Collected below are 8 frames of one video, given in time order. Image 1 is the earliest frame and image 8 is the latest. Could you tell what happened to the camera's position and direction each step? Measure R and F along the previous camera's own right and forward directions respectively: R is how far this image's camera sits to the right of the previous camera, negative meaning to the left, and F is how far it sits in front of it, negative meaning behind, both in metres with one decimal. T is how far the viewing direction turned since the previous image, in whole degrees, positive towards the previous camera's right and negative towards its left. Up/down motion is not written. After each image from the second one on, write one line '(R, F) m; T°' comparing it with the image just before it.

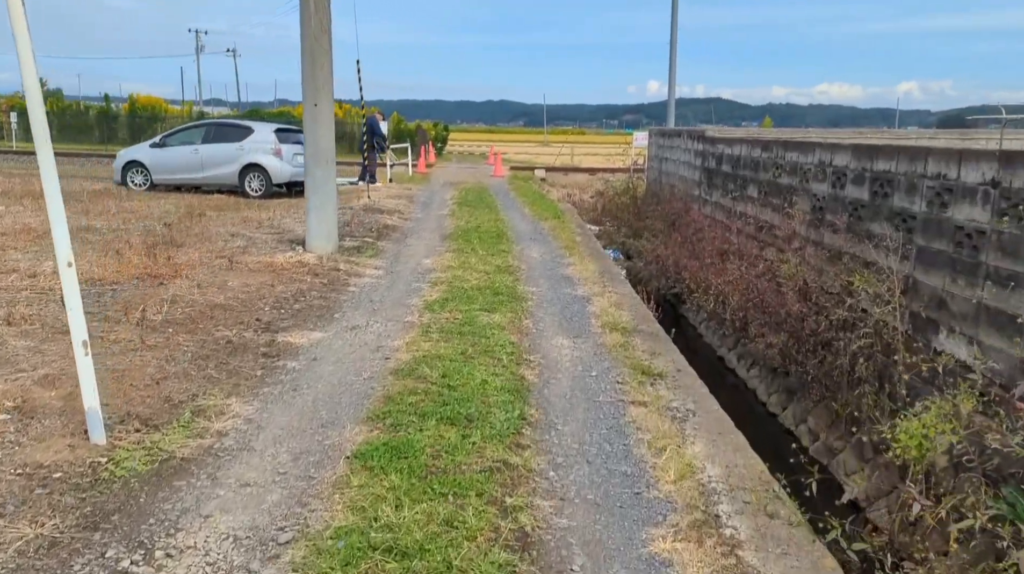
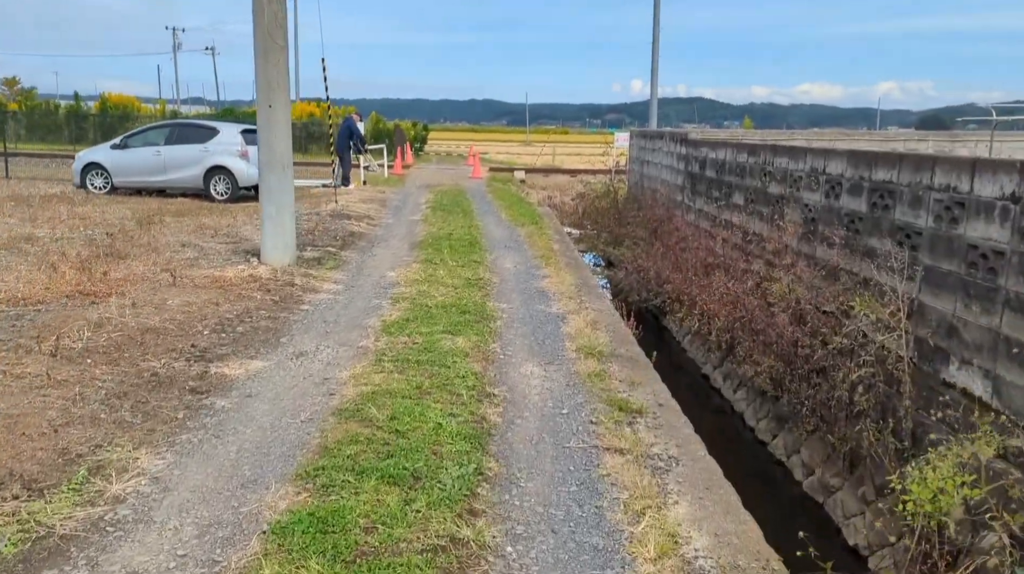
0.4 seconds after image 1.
(+0.1, +0.7) m; +1°
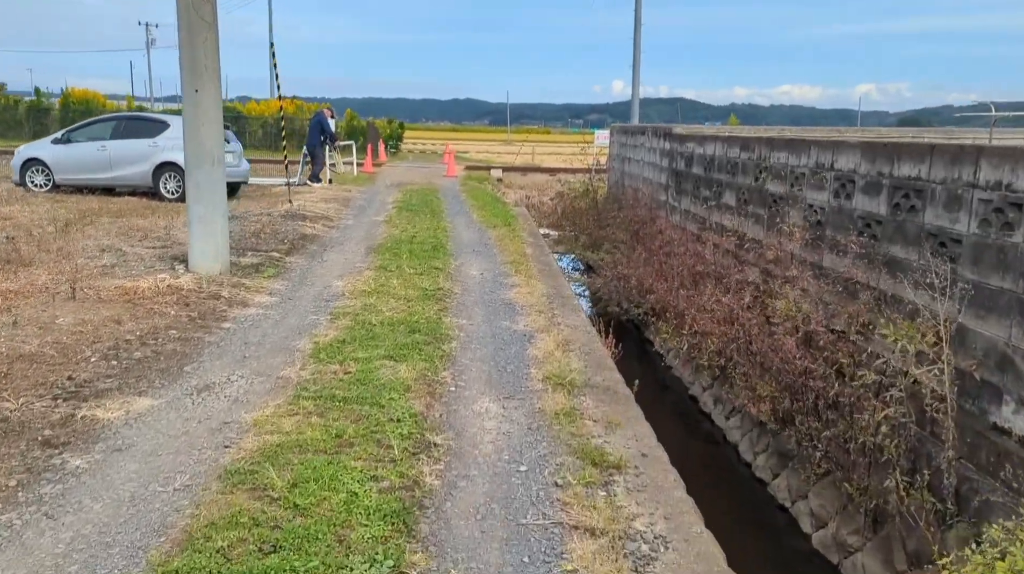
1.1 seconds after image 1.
(+0.2, +1.2) m; +1°
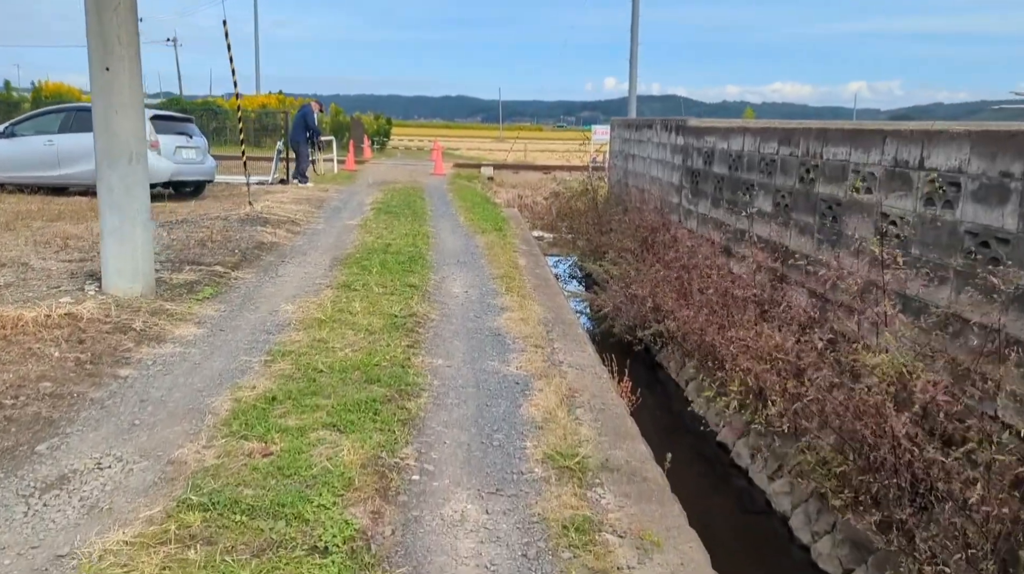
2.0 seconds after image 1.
(0.0, +1.6) m; 0°
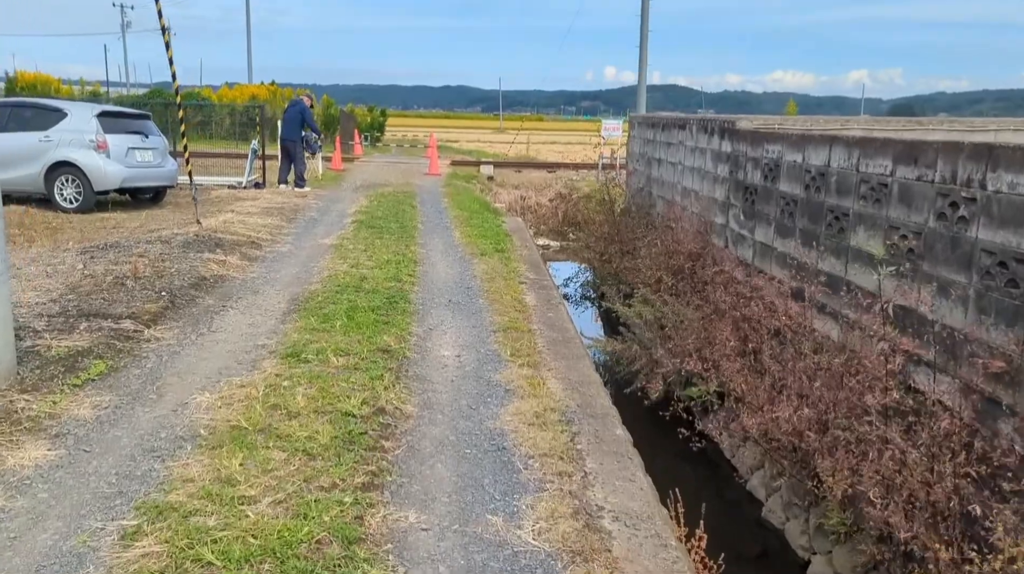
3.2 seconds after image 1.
(-0.1, +2.1) m; 0°
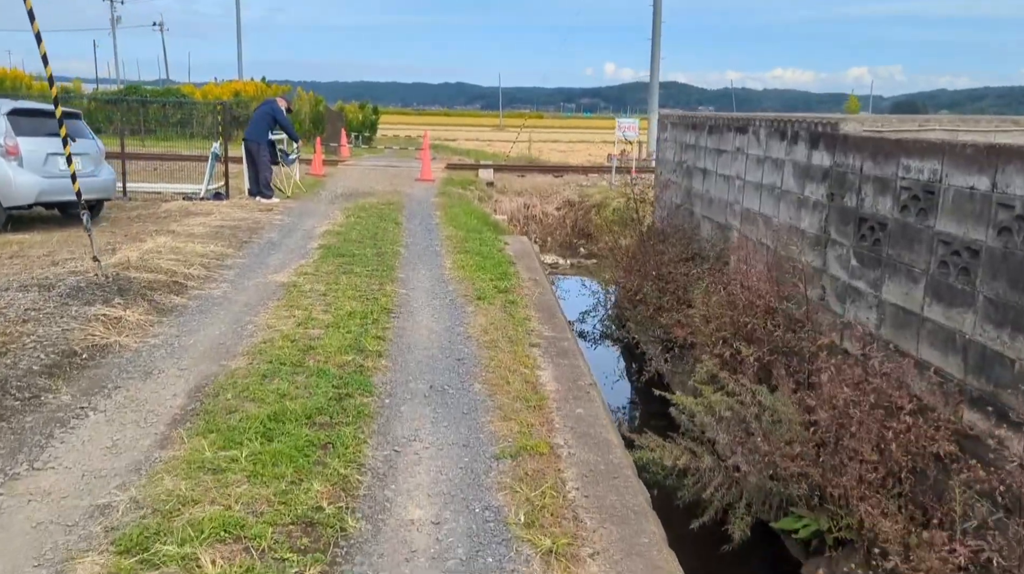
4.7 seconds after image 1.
(-0.1, +2.6) m; 0°
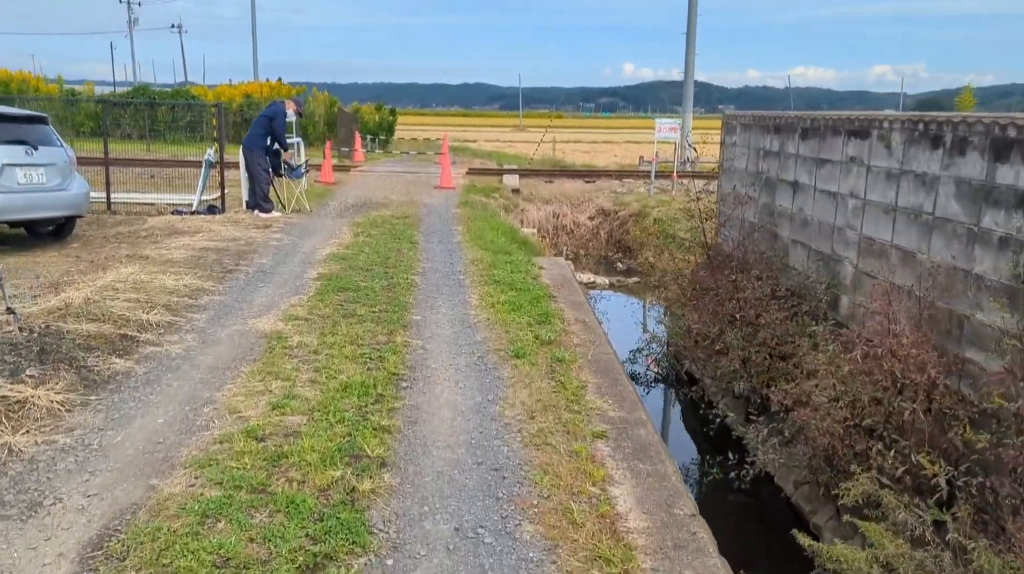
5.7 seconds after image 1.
(-0.2, +1.9) m; -1°
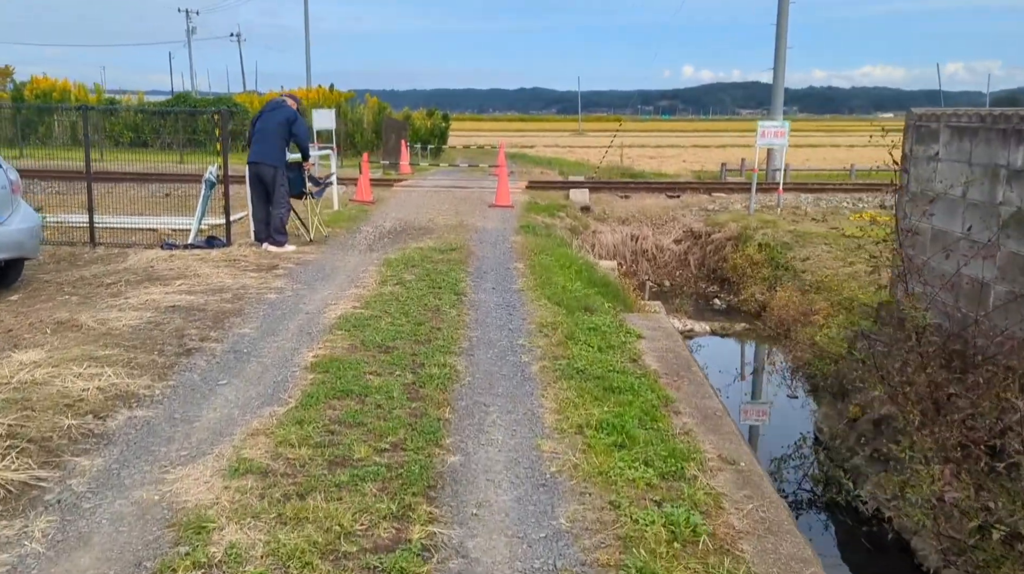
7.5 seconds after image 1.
(-0.2, +3.0) m; -3°
